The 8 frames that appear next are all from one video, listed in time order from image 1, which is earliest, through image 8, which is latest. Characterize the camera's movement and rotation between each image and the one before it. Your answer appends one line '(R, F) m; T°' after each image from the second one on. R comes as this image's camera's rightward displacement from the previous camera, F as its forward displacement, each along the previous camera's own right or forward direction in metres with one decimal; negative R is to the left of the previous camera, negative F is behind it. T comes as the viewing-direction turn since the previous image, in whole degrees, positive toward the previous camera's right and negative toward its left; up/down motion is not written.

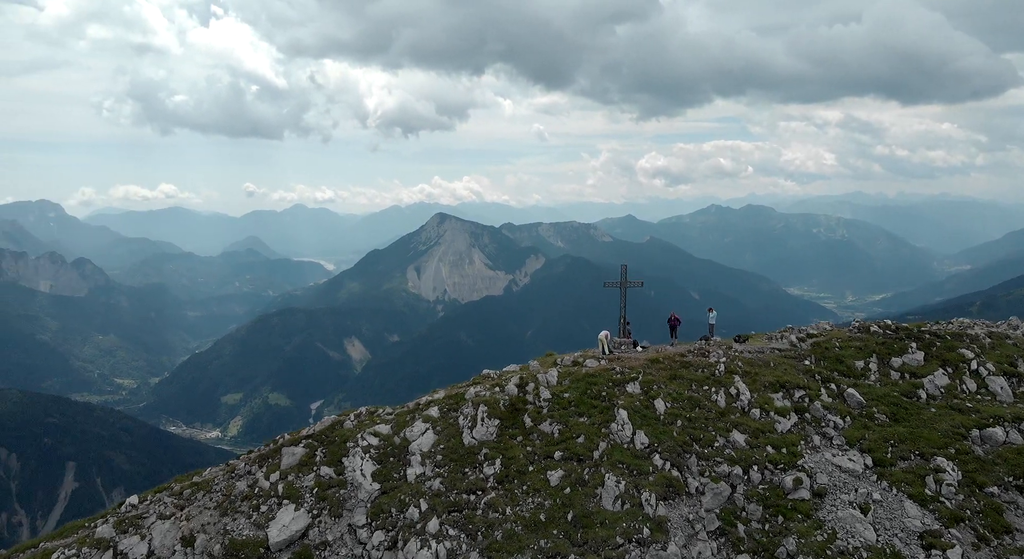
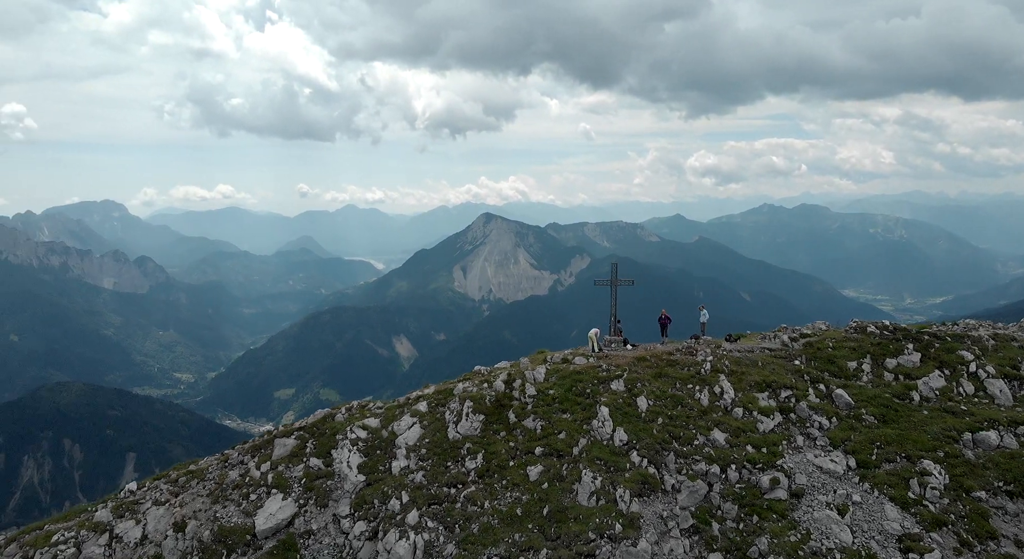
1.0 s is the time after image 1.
(+2.9, -0.2) m; -3°
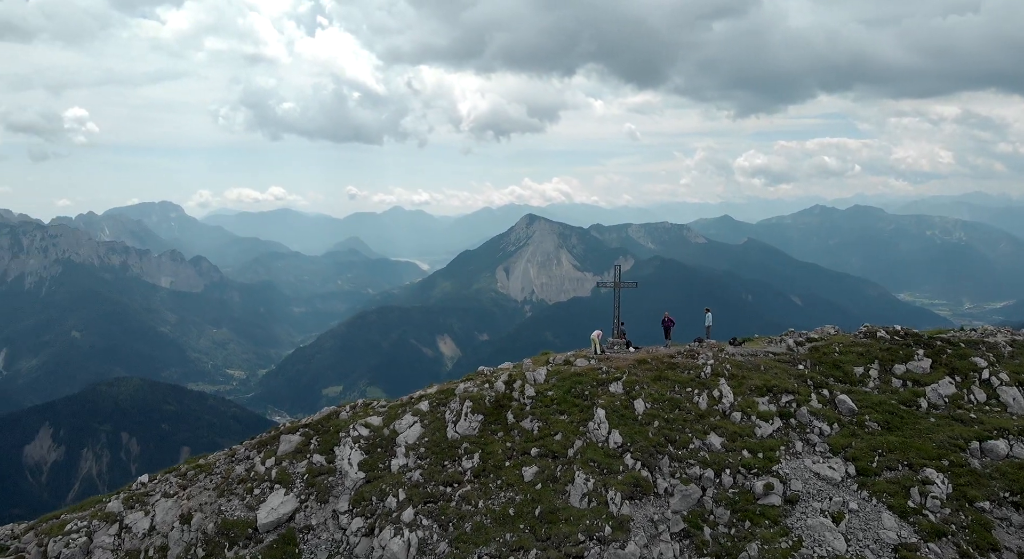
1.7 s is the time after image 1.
(+2.0, -0.2) m; -3°
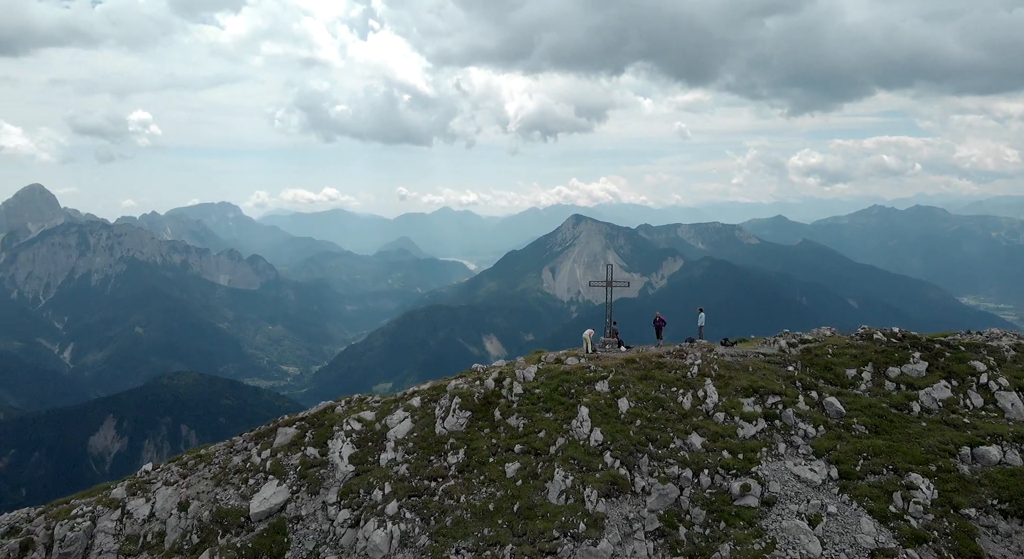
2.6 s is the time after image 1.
(+2.8, -0.3) m; -3°
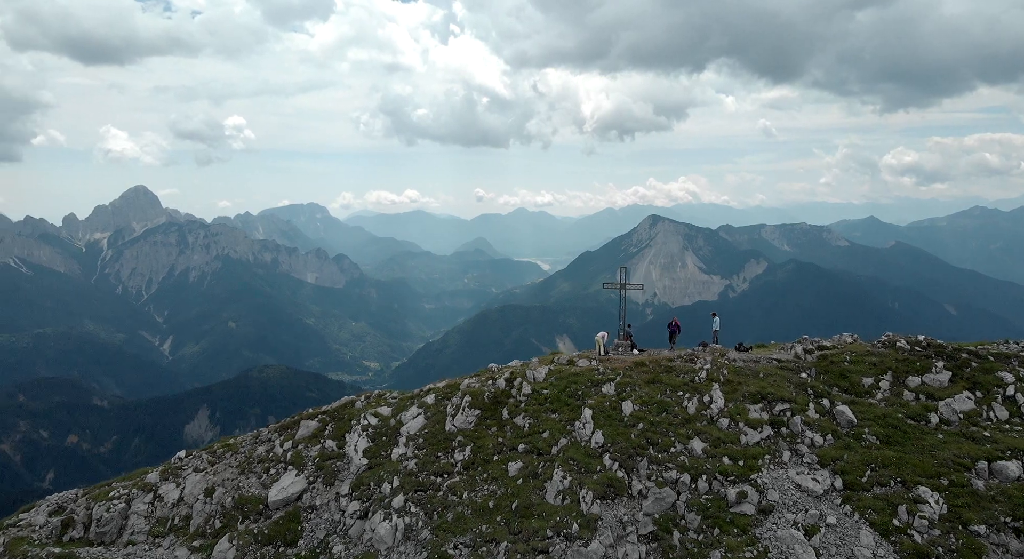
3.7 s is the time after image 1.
(+3.0, -0.4) m; -5°
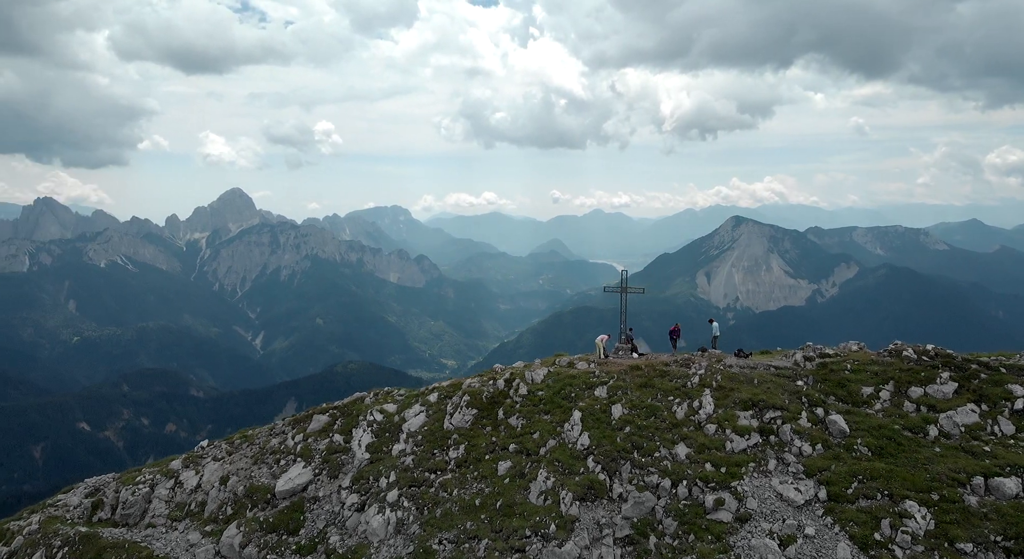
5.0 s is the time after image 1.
(+3.8, -0.5) m; -5°
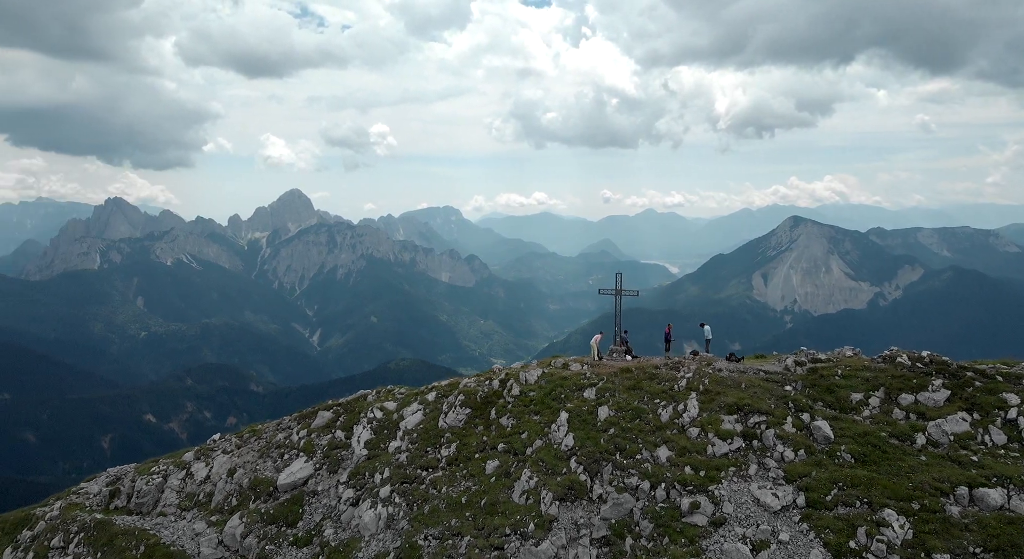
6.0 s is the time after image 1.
(+2.9, -0.6) m; -3°
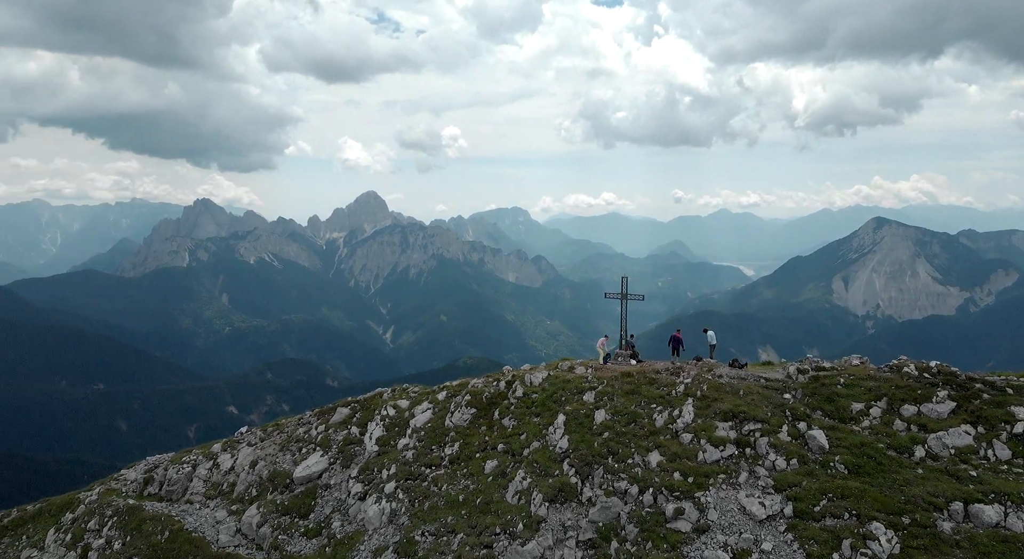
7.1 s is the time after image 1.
(+3.2, -0.7) m; -5°
